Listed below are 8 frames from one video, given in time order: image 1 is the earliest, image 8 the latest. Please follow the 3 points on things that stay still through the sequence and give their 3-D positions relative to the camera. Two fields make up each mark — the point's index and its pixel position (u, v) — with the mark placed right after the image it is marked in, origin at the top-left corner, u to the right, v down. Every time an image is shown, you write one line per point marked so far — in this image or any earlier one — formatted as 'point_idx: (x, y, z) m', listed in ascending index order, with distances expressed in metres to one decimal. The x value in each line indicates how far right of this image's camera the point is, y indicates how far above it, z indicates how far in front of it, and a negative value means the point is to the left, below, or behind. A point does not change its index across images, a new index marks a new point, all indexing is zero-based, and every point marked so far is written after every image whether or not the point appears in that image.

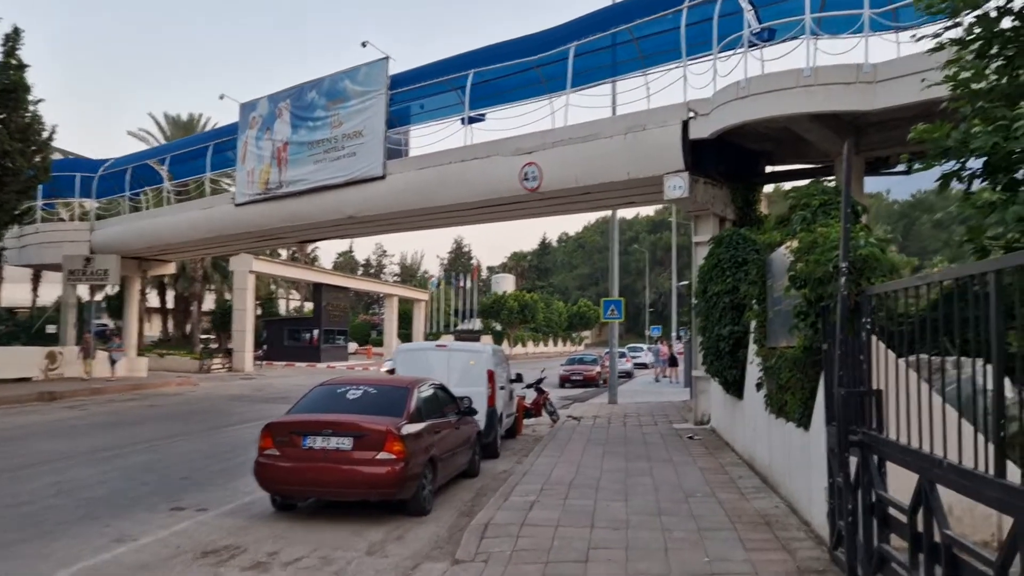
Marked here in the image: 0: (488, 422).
0: (-0.4, -2.1, +12.7) m
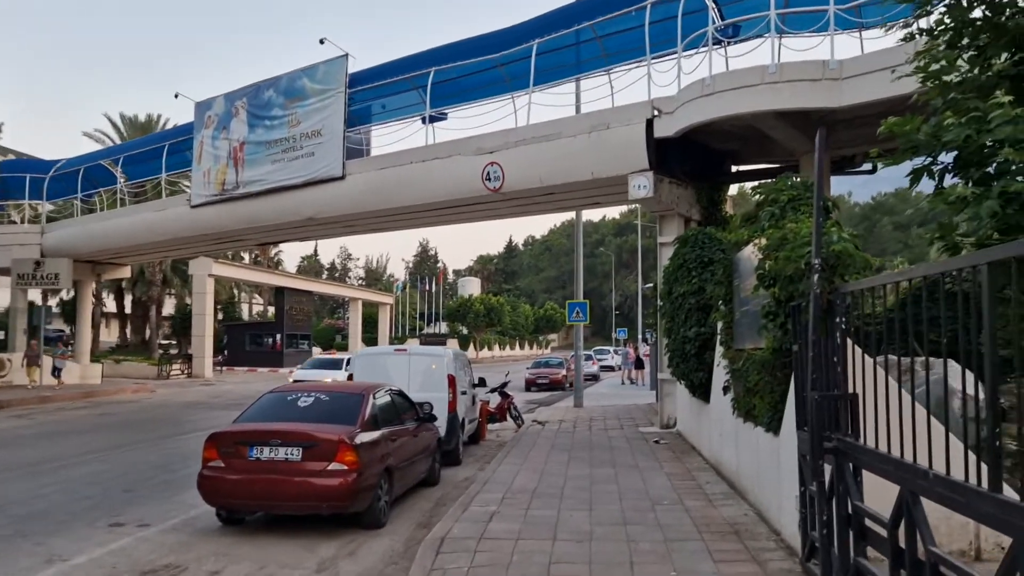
0: (-1.0, -2.1, +12.3) m
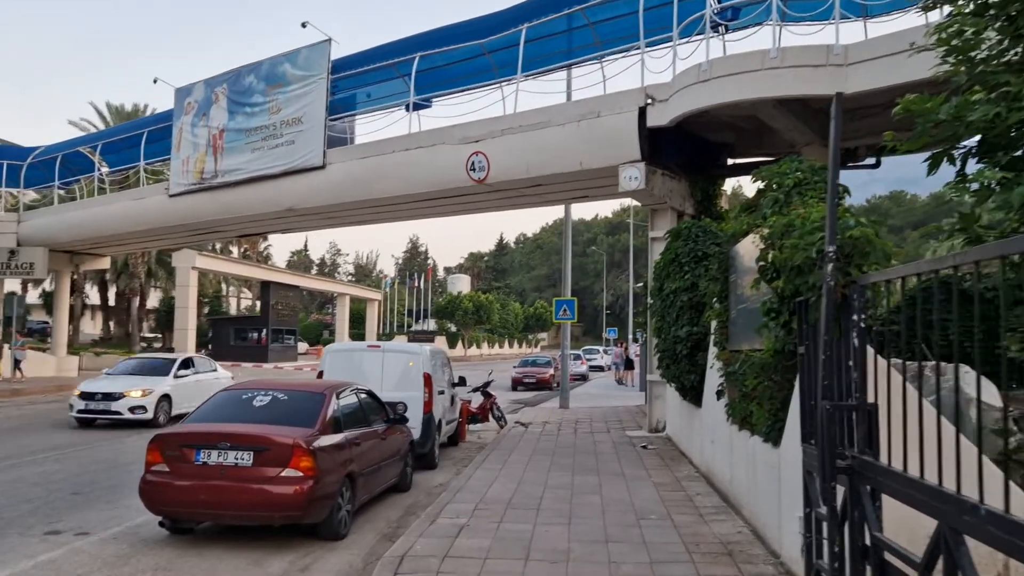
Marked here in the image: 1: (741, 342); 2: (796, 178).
0: (-1.2, -2.0, +11.6) m
1: (+2.2, -0.5, +7.8) m
2: (+2.1, +0.8, +6.1) m
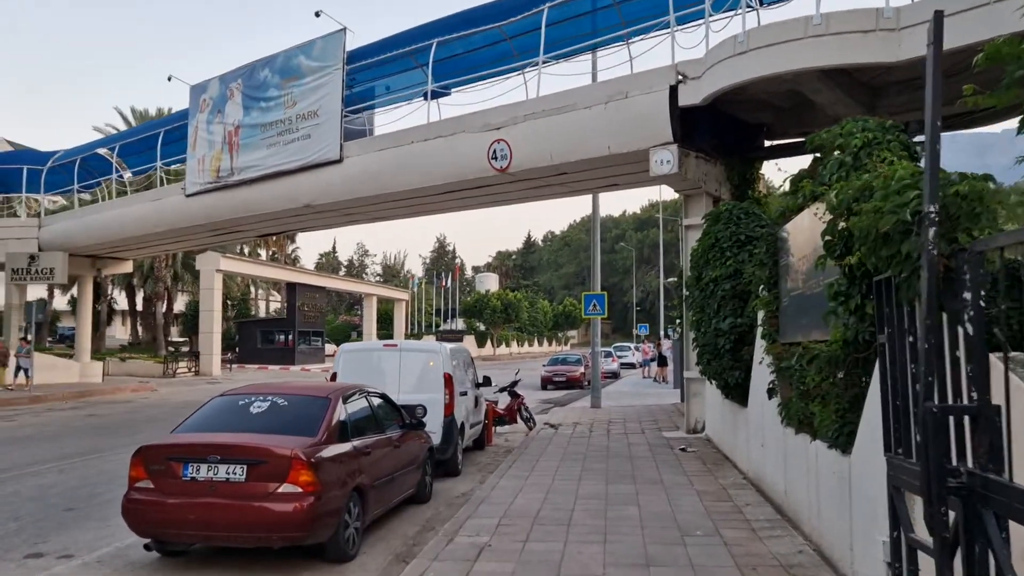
0: (-0.9, -2.0, +10.8) m
1: (+2.4, -0.4, +6.9) m
2: (+2.2, +1.0, +5.2) m
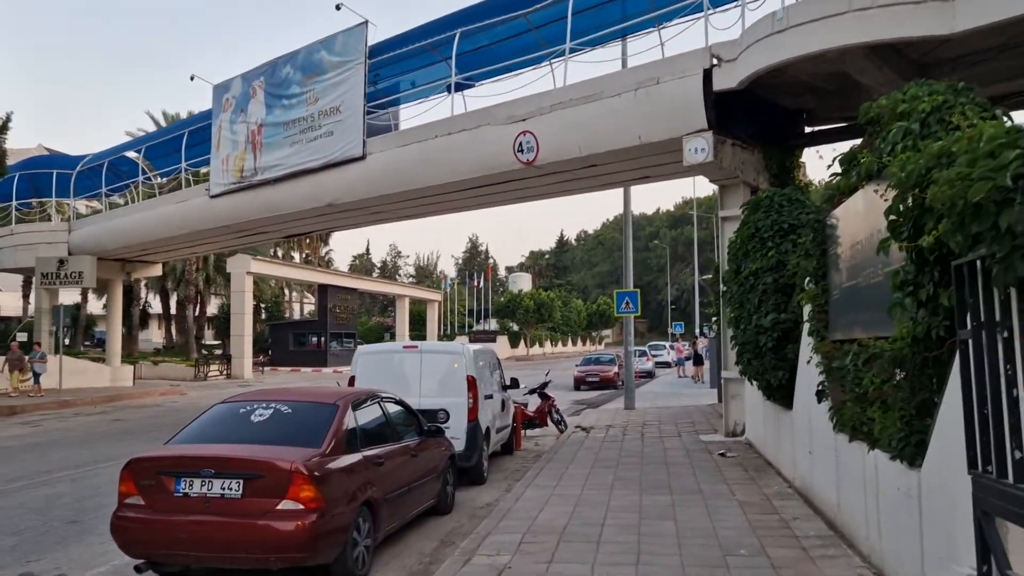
0: (-0.5, -1.9, +10.2) m
1: (+2.5, -0.3, +6.2) m
2: (+2.3, +1.0, +4.5) m
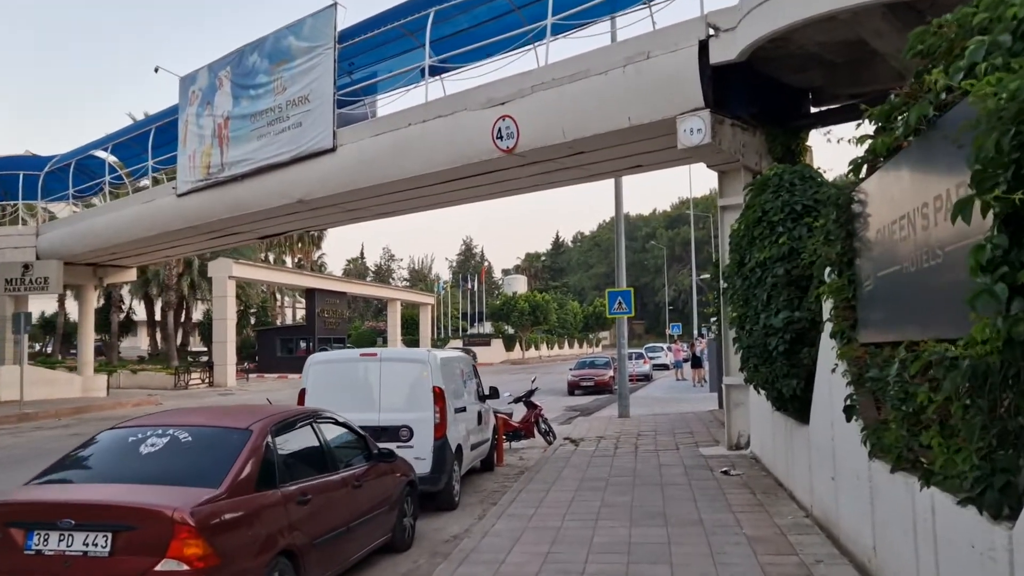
0: (-0.8, -1.9, +8.9) m
1: (+2.2, -0.3, +4.9) m
2: (+2.0, +1.1, +3.2) m
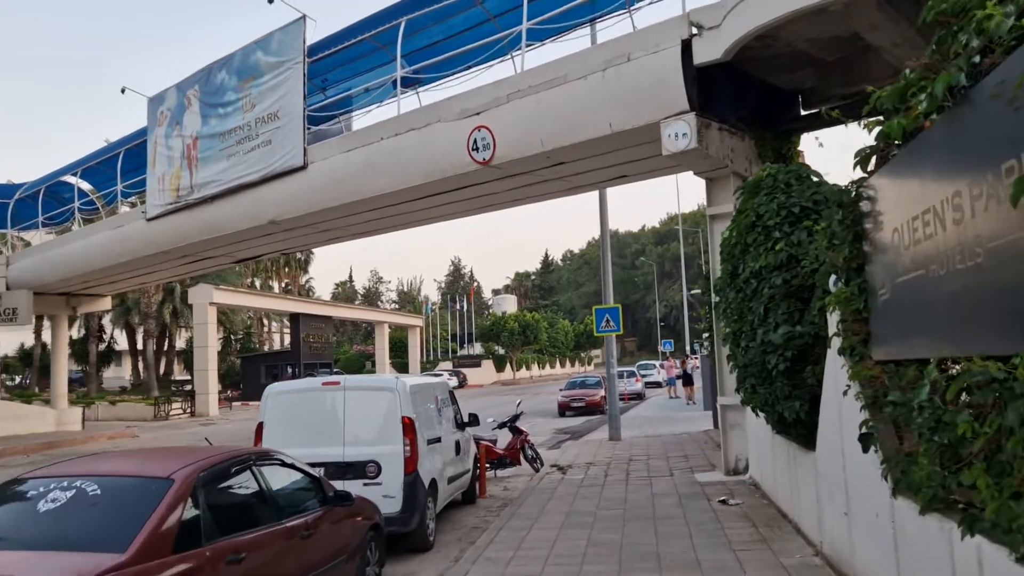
0: (-1.0, -2.1, +8.1) m
1: (+2.0, -0.3, +4.2) m
2: (+1.8, +1.1, +2.6) m
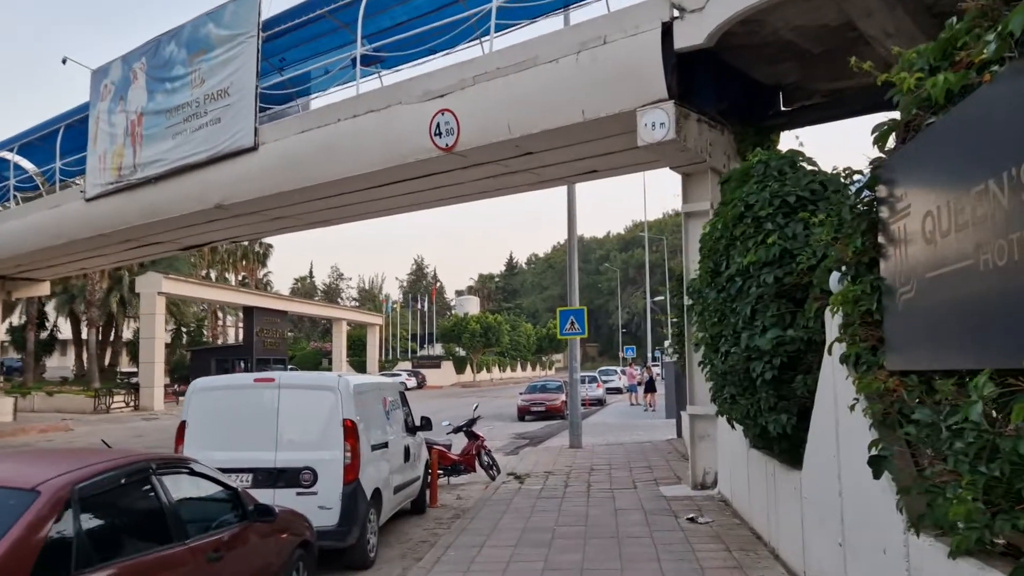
0: (-1.5, -2.0, +7.3) m
1: (+1.8, -0.3, +3.5) m
2: (+1.7, +1.1, +1.9) m
